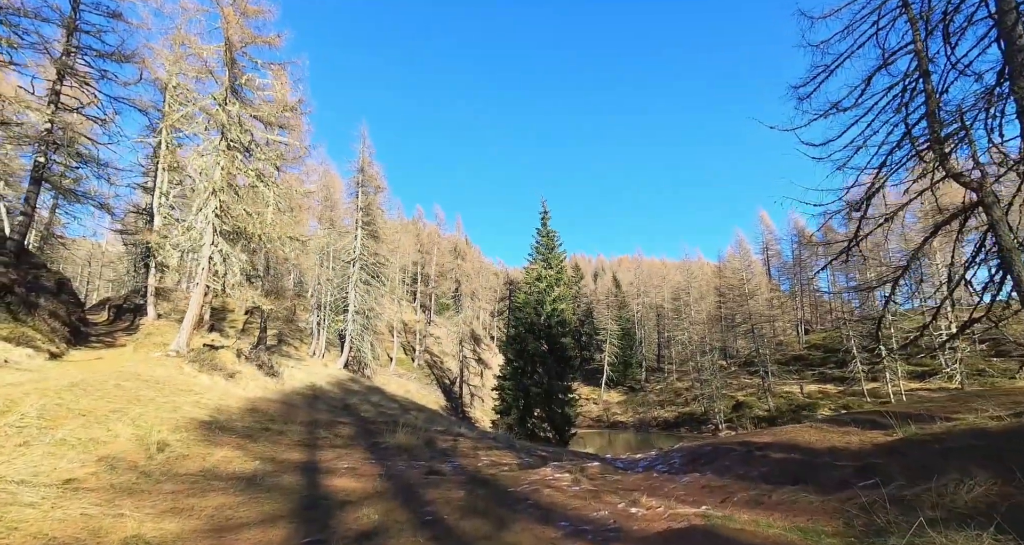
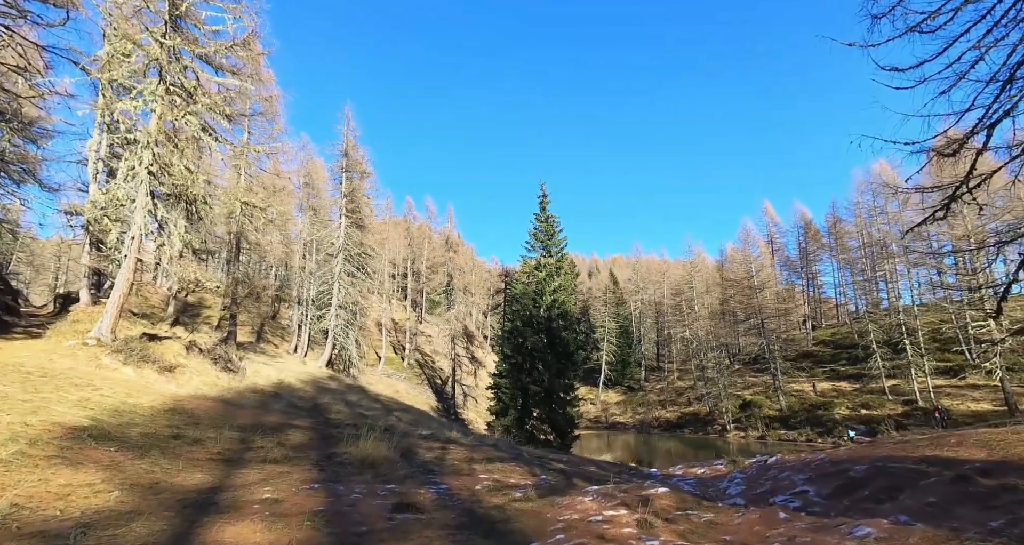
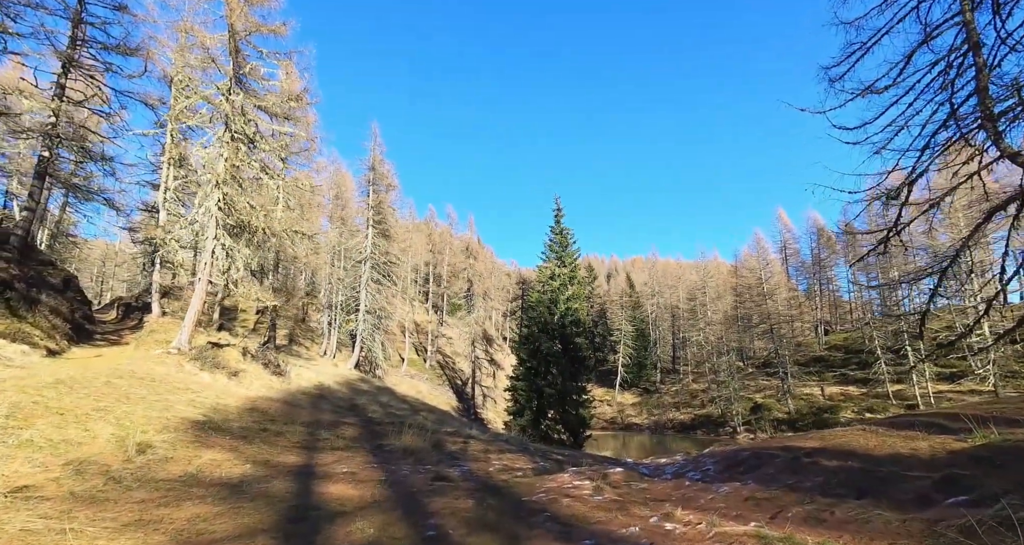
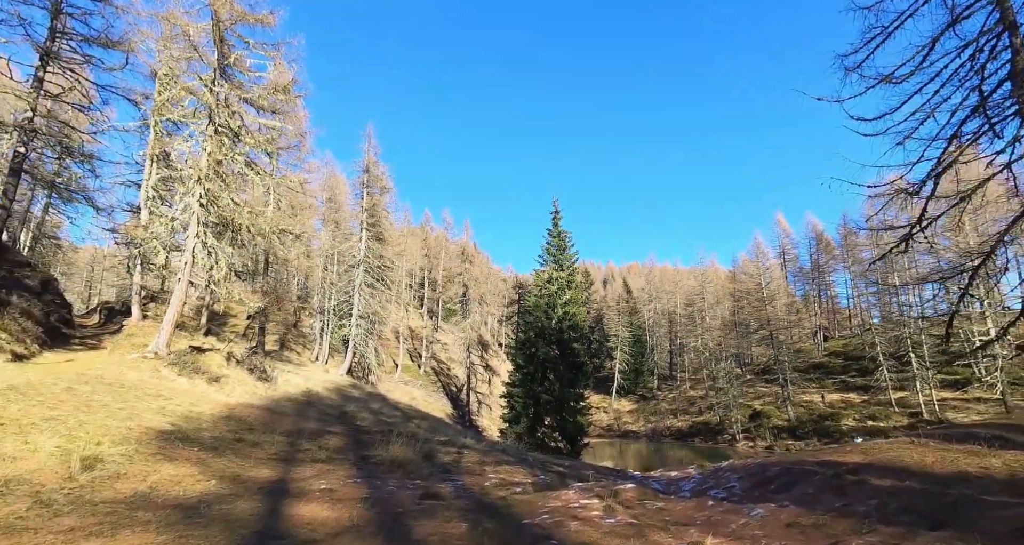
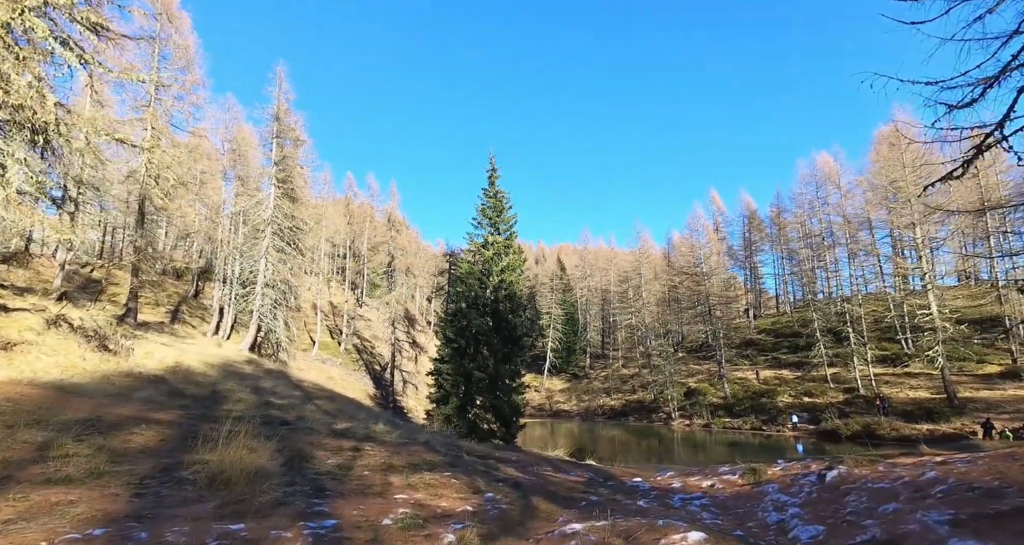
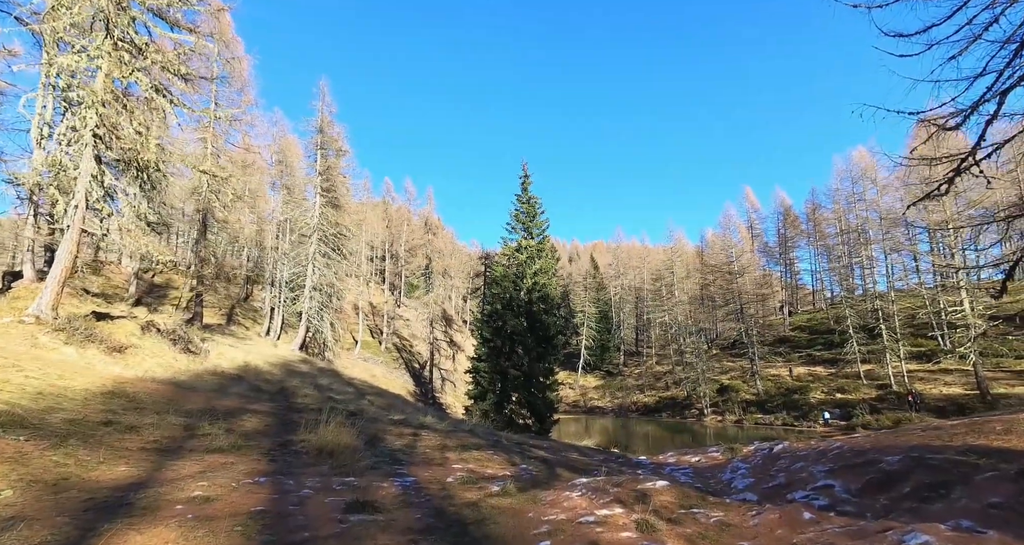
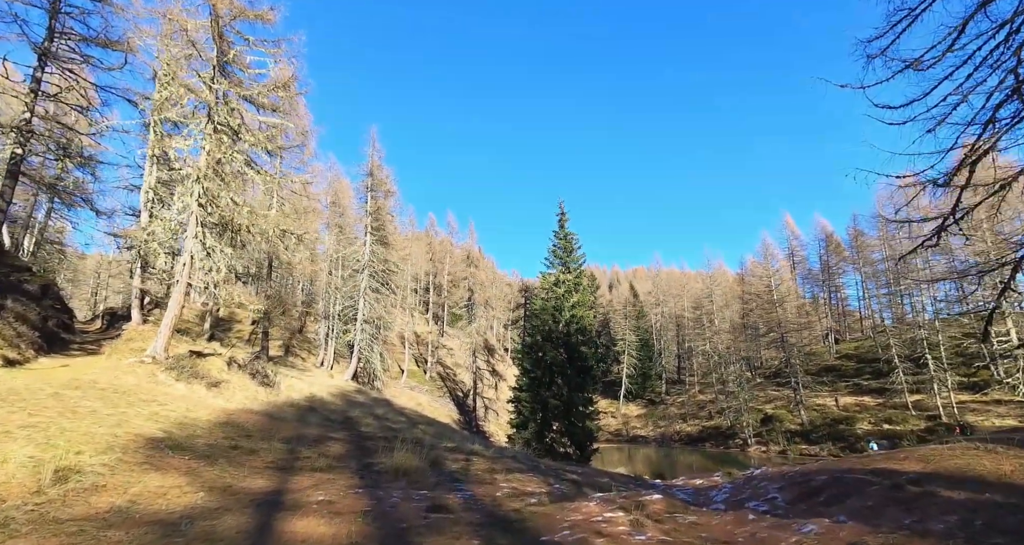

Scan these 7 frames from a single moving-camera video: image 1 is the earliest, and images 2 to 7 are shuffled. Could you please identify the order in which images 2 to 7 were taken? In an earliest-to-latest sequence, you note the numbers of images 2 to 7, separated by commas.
3, 4, 7, 2, 6, 5
